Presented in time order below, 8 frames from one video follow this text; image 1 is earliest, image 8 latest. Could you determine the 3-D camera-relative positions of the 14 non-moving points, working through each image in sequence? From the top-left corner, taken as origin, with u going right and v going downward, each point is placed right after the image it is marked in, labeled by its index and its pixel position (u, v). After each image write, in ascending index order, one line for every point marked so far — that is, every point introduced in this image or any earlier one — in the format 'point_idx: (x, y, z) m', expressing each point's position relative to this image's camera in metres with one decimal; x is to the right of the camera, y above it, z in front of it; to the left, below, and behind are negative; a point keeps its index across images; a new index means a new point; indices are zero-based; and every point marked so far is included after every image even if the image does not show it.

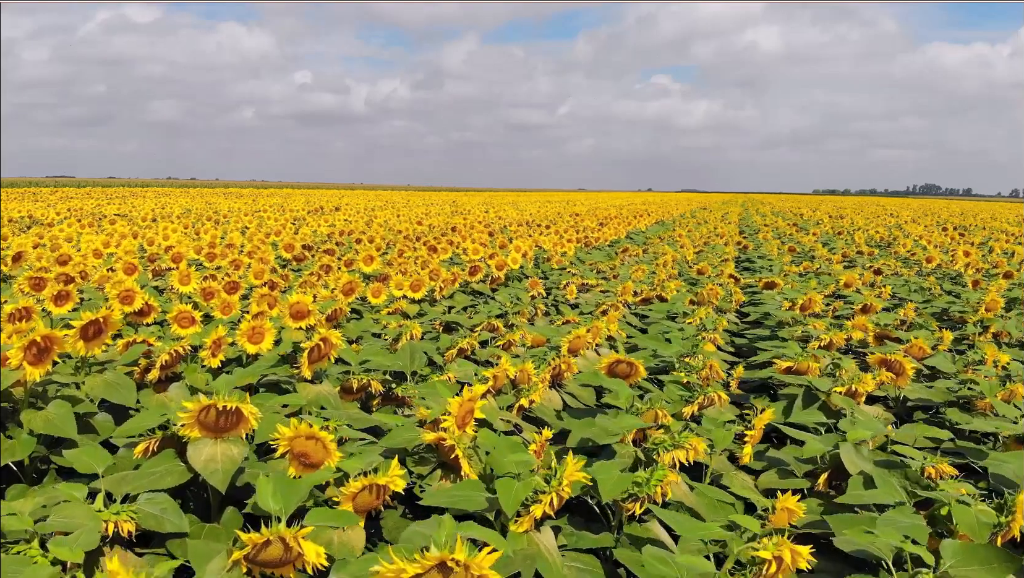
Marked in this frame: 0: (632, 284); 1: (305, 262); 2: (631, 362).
0: (+1.7, +0.1, +9.7) m
1: (-3.2, +0.4, +10.4) m
2: (+0.7, -0.5, +4.2) m
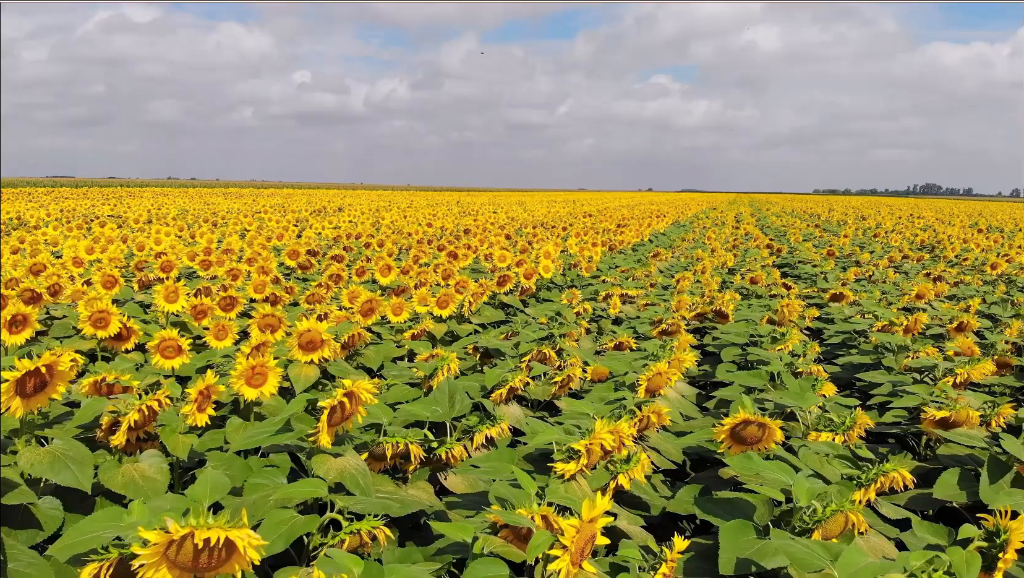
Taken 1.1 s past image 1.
0: (+2.1, -0.1, +8.6) m
1: (-2.8, +0.2, +9.3) m
2: (+1.1, -0.6, +3.1) m
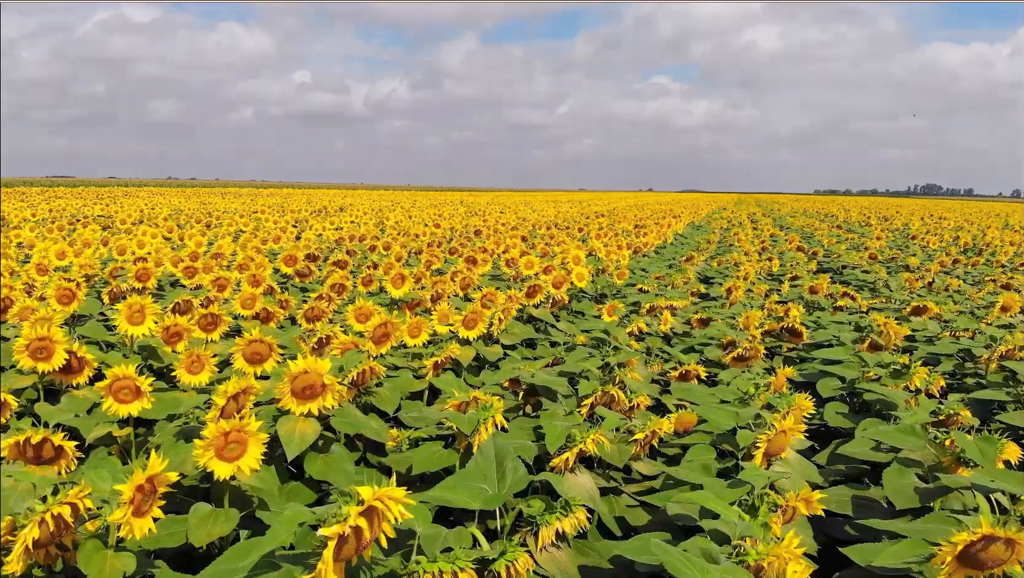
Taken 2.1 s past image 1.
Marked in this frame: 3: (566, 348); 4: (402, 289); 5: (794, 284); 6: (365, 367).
0: (+2.5, -0.2, +7.5) m
1: (-2.5, +0.1, +8.2) m
2: (+1.5, -0.7, +1.9) m
3: (+0.4, -0.5, +5.6) m
4: (-1.0, 0.0, +6.3) m
5: (+4.1, 0.0, +9.8) m
6: (-0.9, -0.5, +4.0) m
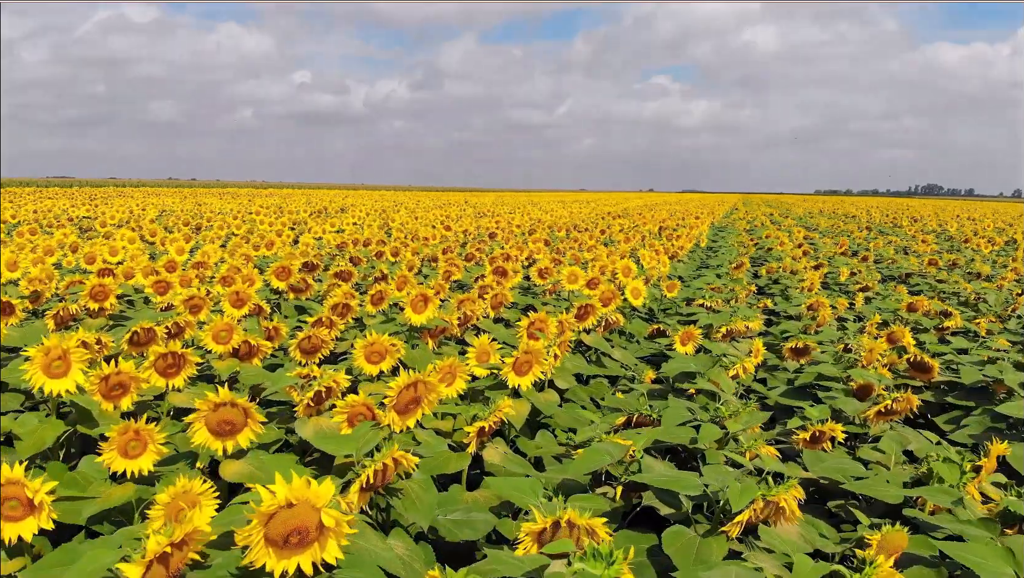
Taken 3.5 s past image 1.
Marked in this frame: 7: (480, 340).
0: (+2.9, -0.4, +6.1) m
1: (-2.1, -0.1, +6.8) m
2: (+1.9, -0.9, +0.6) m
3: (+0.8, -0.7, +4.2) m
4: (-0.6, -0.2, +4.9) m
5: (+4.5, -0.1, +8.4) m
6: (-0.5, -0.6, +2.6) m
7: (-0.2, -0.3, +4.2) m
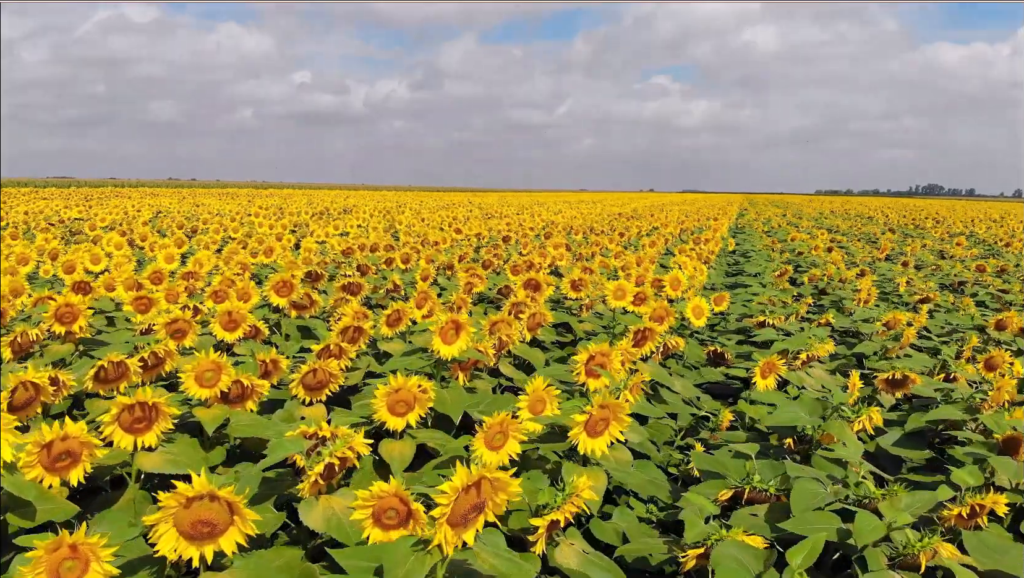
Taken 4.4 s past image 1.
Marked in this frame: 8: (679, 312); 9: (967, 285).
0: (+3.2, -0.5, +5.2) m
1: (-1.8, -0.3, +5.9) m
2: (+2.2, -1.1, -0.3) m
3: (+1.1, -0.8, +3.3) m
4: (-0.3, -0.3, +4.0) m
5: (+4.8, -0.3, +7.5) m
6: (-0.2, -0.8, +1.7) m
7: (+0.1, -0.5, +3.3) m
8: (+1.4, -0.2, +5.7) m
9: (+6.8, +0.1, +10.2) m
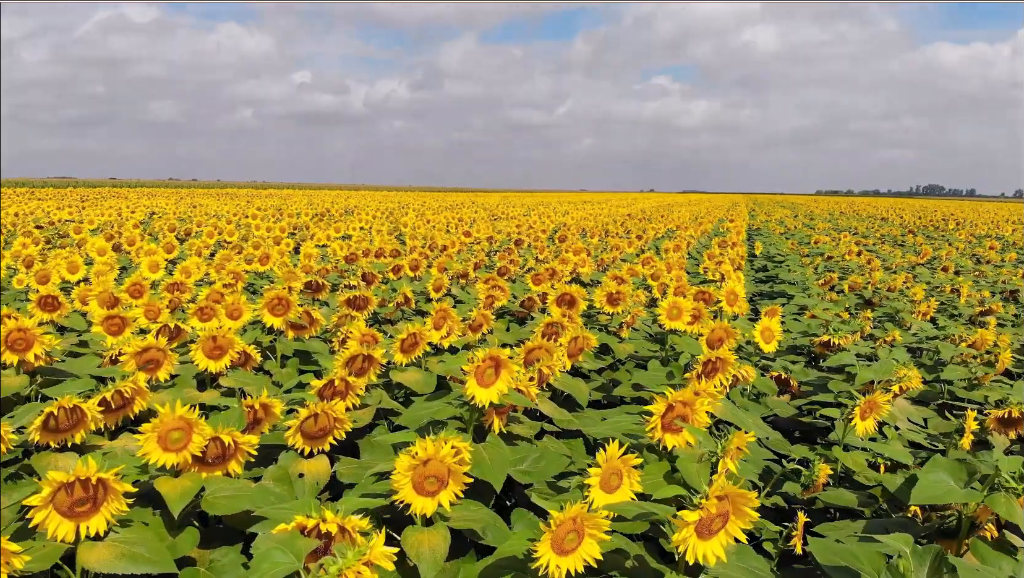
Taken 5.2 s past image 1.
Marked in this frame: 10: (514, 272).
0: (+3.4, -0.7, +4.4) m
1: (-1.5, -0.4, +5.1) m
2: (+2.4, -1.2, -1.1) m
3: (+1.4, -0.9, +2.5) m
4: (0.0, -0.4, +3.2) m
5: (+5.0, -0.4, +6.7) m
6: (+0.1, -0.9, +0.9) m
7: (+0.3, -0.6, +2.5) m
8: (+1.6, -0.3, +4.9) m
9: (+7.1, -0.1, +9.3) m
10: (0.0, +0.3, +9.1) m
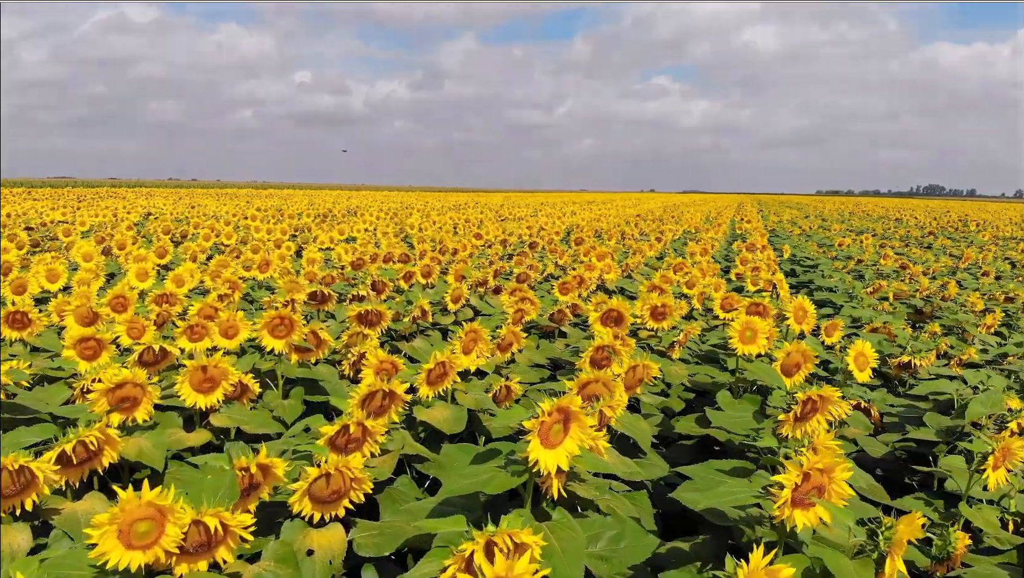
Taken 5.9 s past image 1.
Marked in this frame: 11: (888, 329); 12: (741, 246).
0: (+3.7, -0.8, +3.7) m
1: (-1.3, -0.5, +4.4) m
2: (+2.7, -1.3, -1.8) m
3: (+1.6, -1.0, +1.8) m
4: (+0.2, -0.5, +2.5) m
5: (+5.3, -0.5, +6.0) m
6: (+0.3, -1.0, +0.2) m
7: (+0.6, -0.7, +1.8) m
8: (+1.9, -0.4, +4.2) m
9: (+7.3, -0.2, +8.6) m
10: (+0.3, +0.2, +8.4) m
11: (+3.5, -0.4, +6.2) m
12: (+4.4, +0.8, +13.0) m
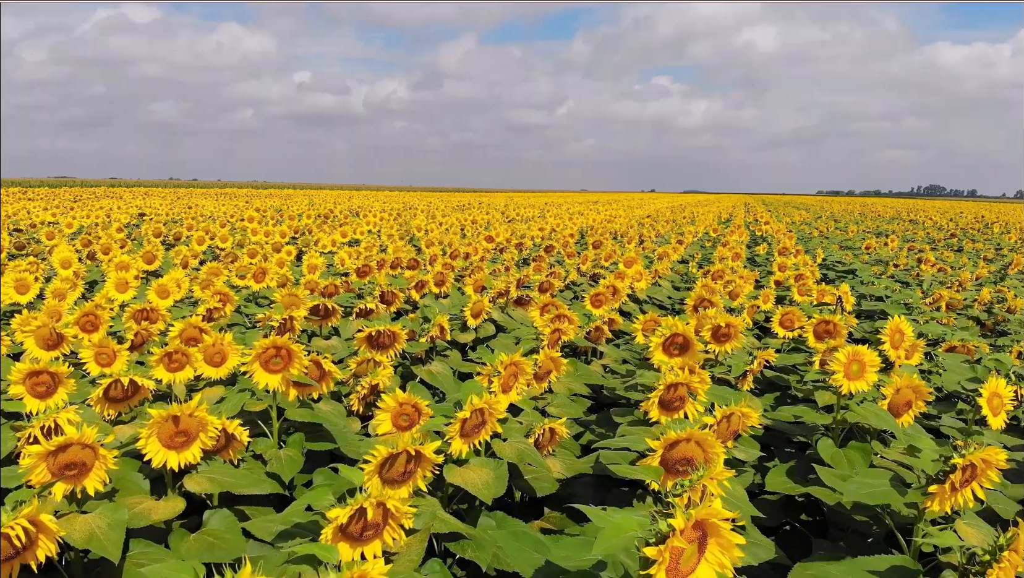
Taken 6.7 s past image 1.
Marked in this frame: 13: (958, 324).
0: (+3.9, -0.9, +2.9) m
1: (-1.0, -0.6, +3.6) m
2: (+2.9, -1.4, -2.6) m
3: (+1.9, -1.2, +1.0) m
4: (+0.5, -0.6, +1.7) m
5: (+5.5, -0.6, +5.2) m
6: (+0.6, -1.1, -0.6) m
7: (+0.8, -0.8, +1.0) m
8: (+2.1, -0.5, +3.4) m
9: (+7.6, -0.3, +7.9) m
10: (+0.5, +0.1, +7.6) m
11: (+3.8, -0.5, +5.4) m
12: (+4.7, +0.7, +12.2) m
13: (+4.6, -0.3, +6.8) m
